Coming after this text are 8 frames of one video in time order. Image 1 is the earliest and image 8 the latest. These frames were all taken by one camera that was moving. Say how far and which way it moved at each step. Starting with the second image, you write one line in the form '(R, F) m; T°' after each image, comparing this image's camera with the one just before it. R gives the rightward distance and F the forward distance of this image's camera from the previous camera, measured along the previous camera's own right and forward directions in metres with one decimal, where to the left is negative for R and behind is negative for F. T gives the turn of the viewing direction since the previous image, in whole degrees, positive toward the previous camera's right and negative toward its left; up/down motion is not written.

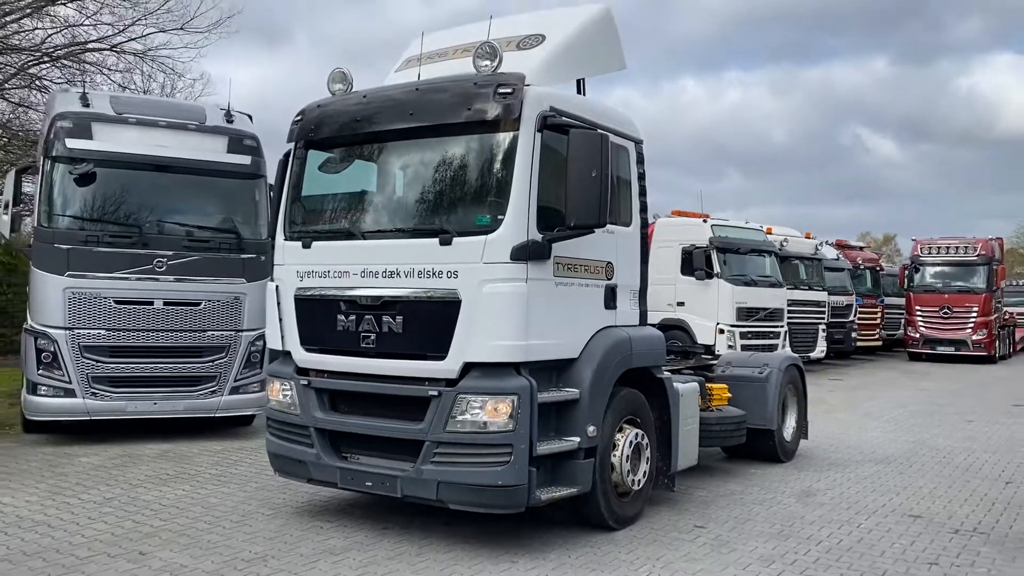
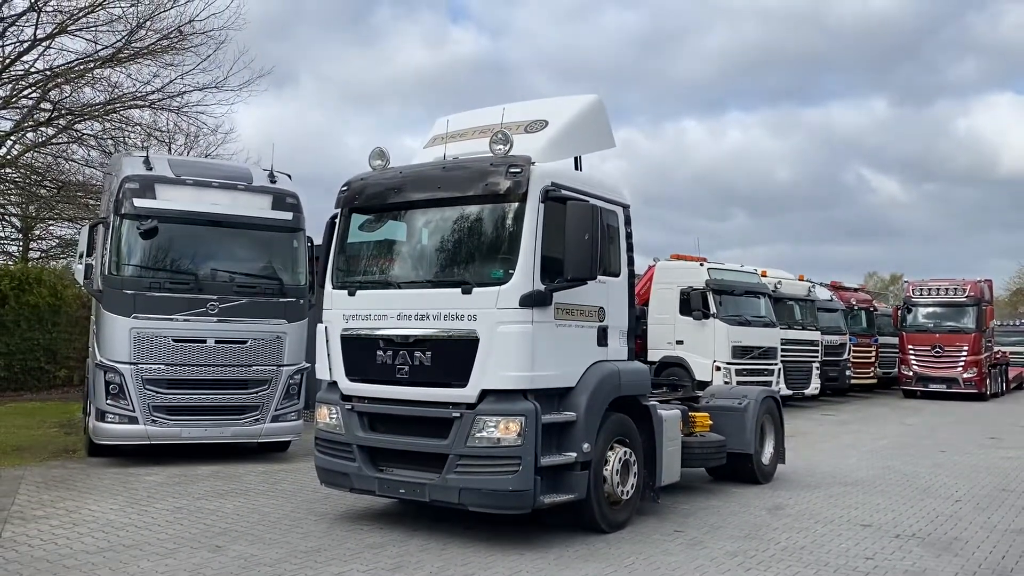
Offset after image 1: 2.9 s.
(0.0, -1.3) m; 0°
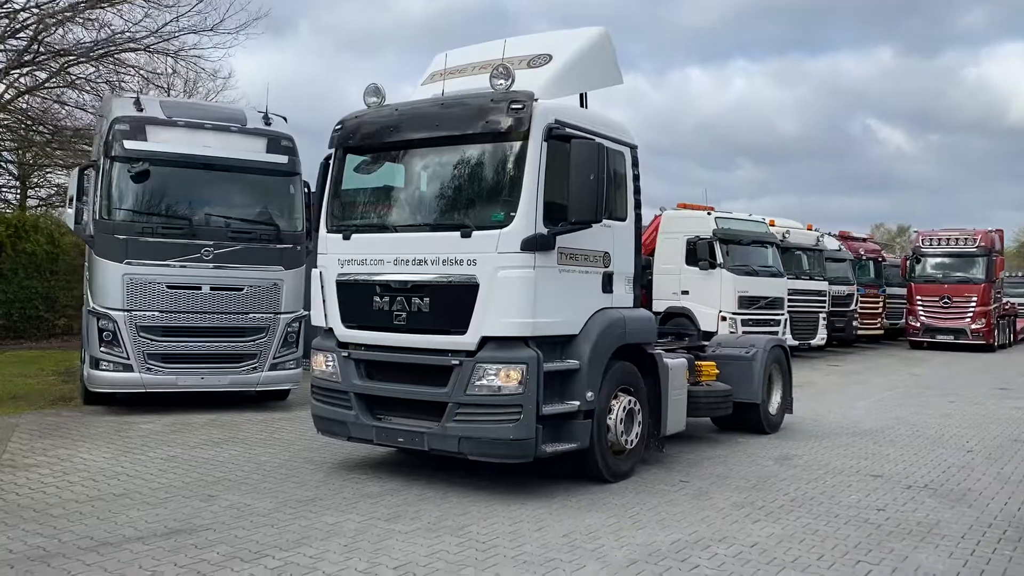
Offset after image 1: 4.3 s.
(0.0, +0.3) m; 0°
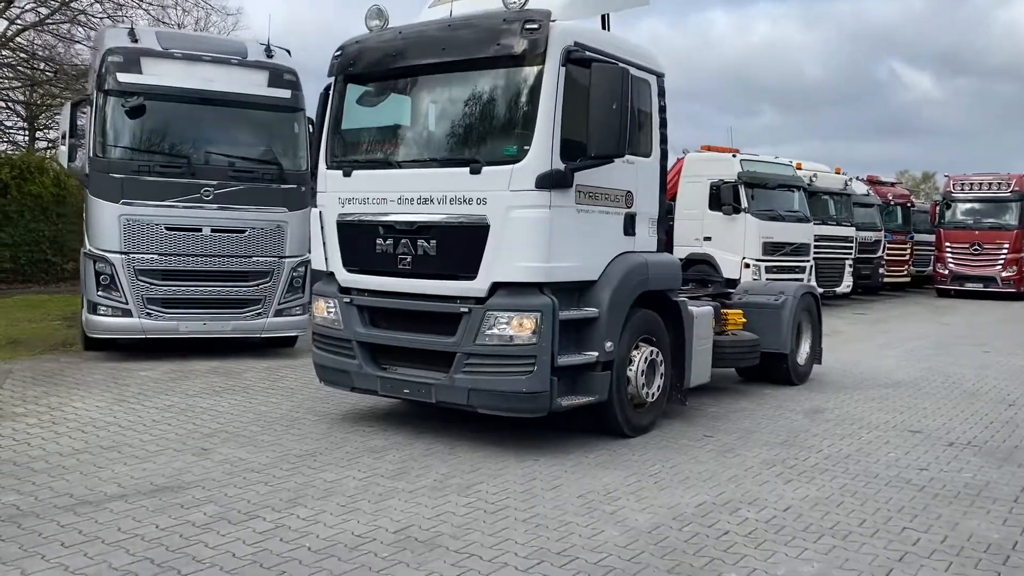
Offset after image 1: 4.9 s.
(0.0, +0.5) m; -1°
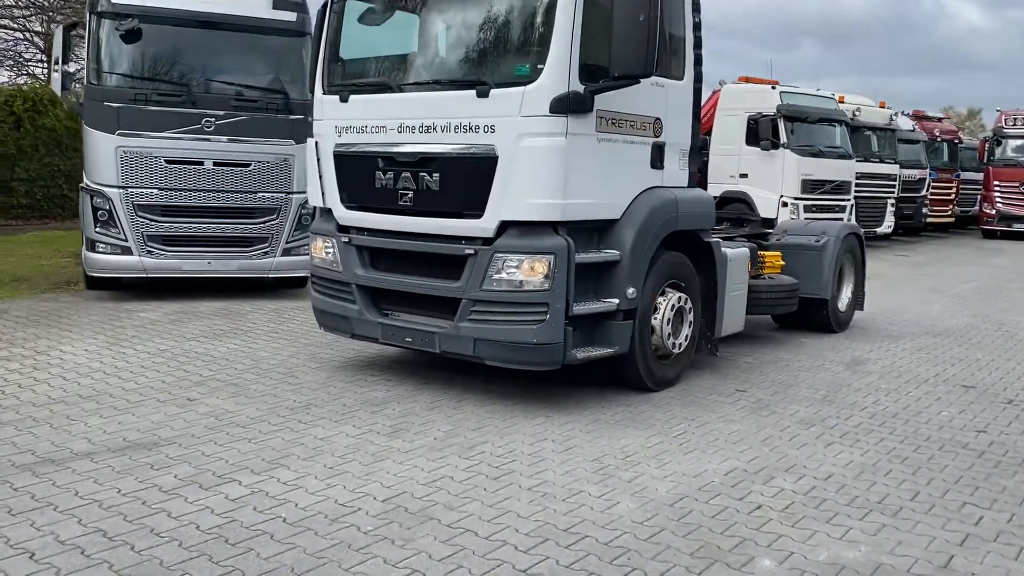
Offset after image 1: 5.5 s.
(+0.1, +0.6) m; -2°
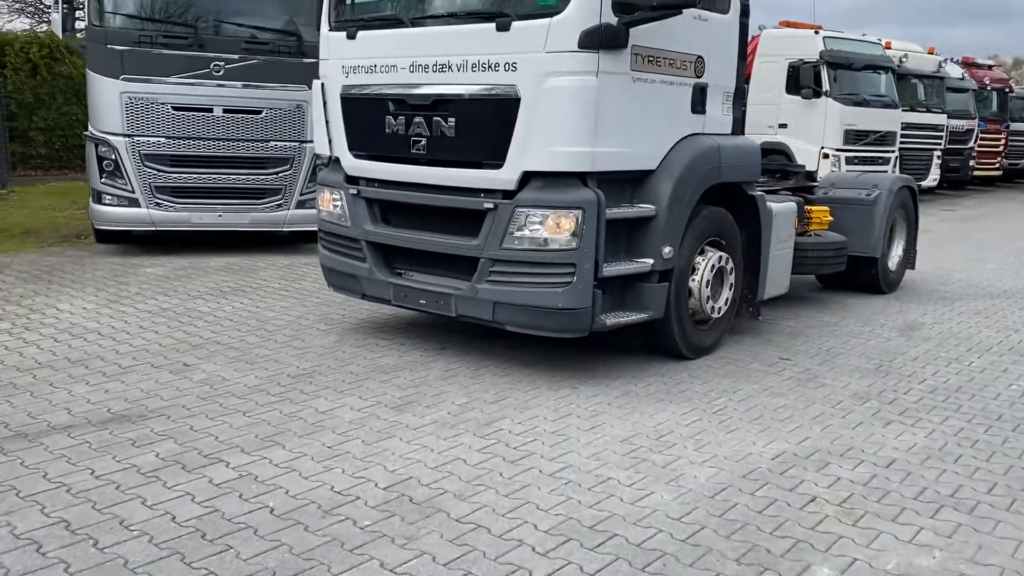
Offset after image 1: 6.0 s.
(0.0, +0.5) m; -2°
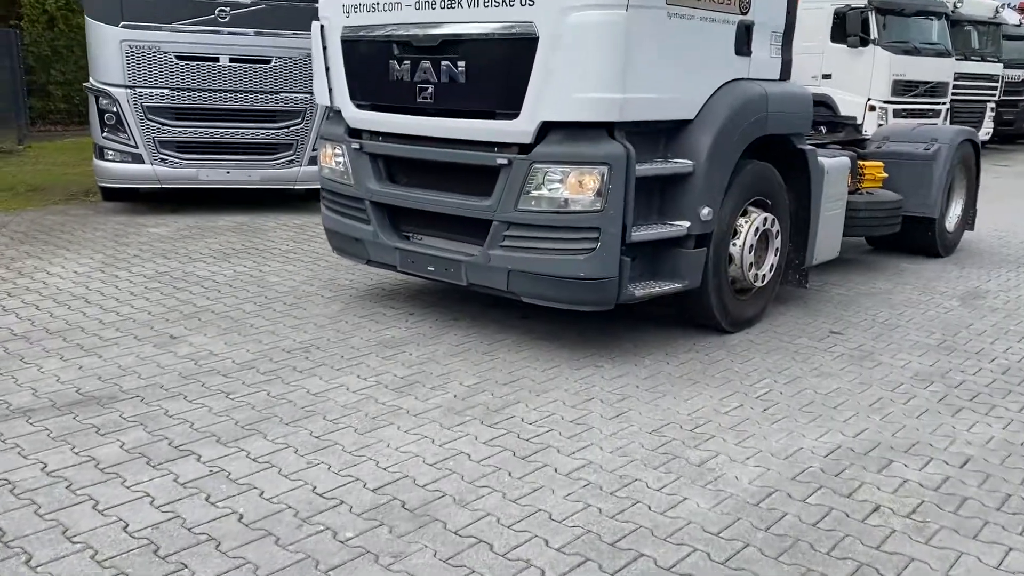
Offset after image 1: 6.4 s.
(+0.1, +0.6) m; -2°
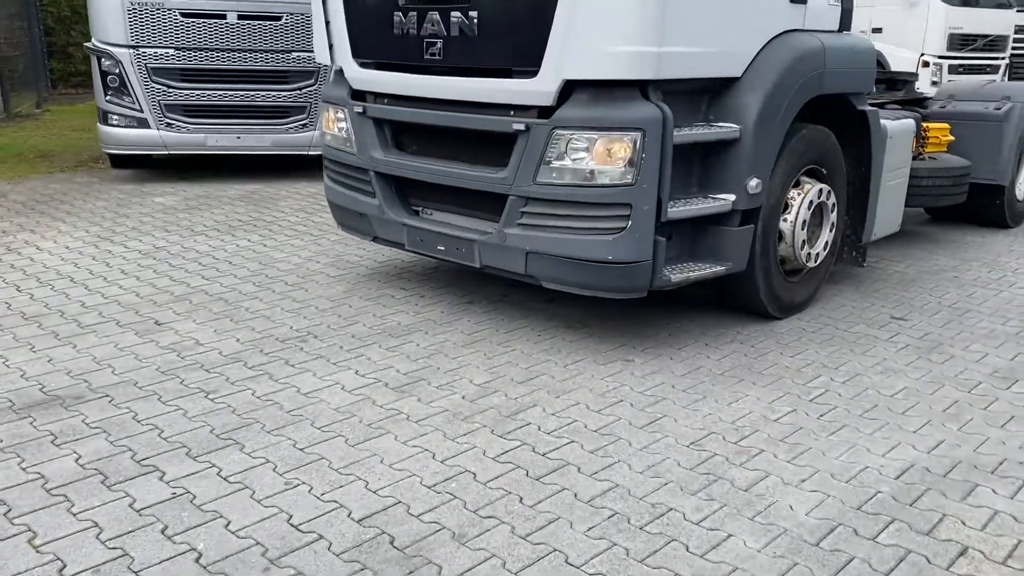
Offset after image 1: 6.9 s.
(+0.1, +0.5) m; -2°
